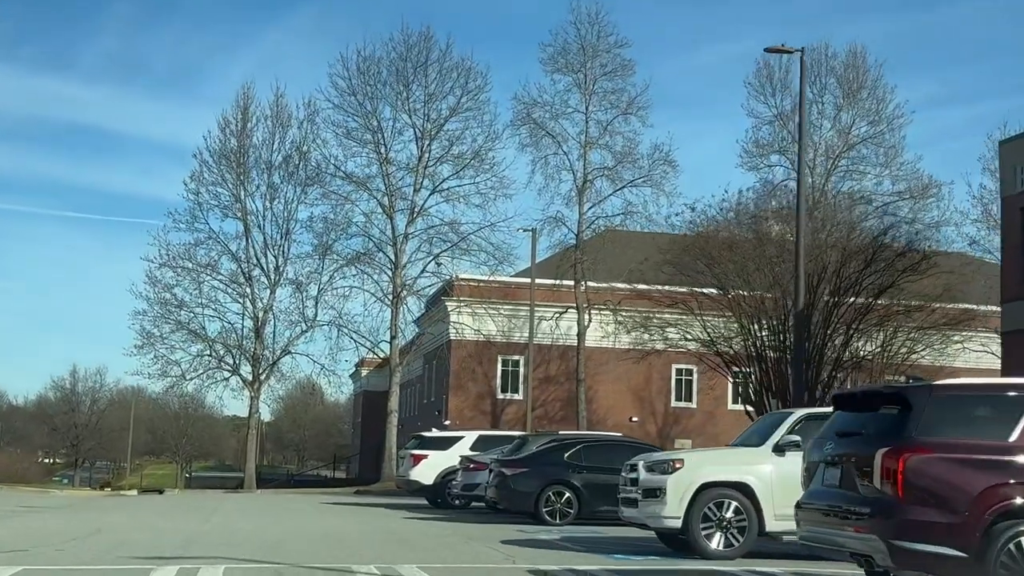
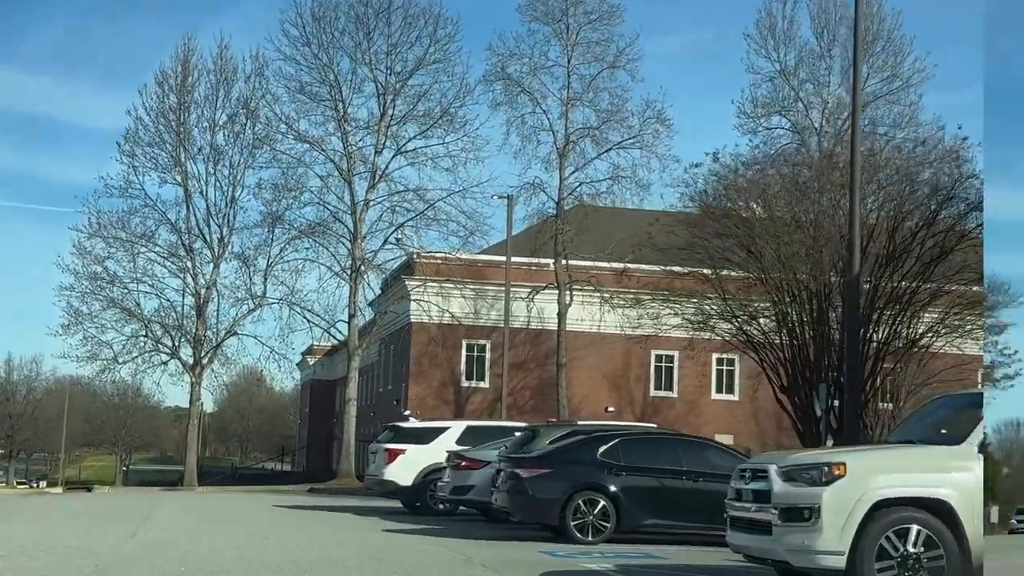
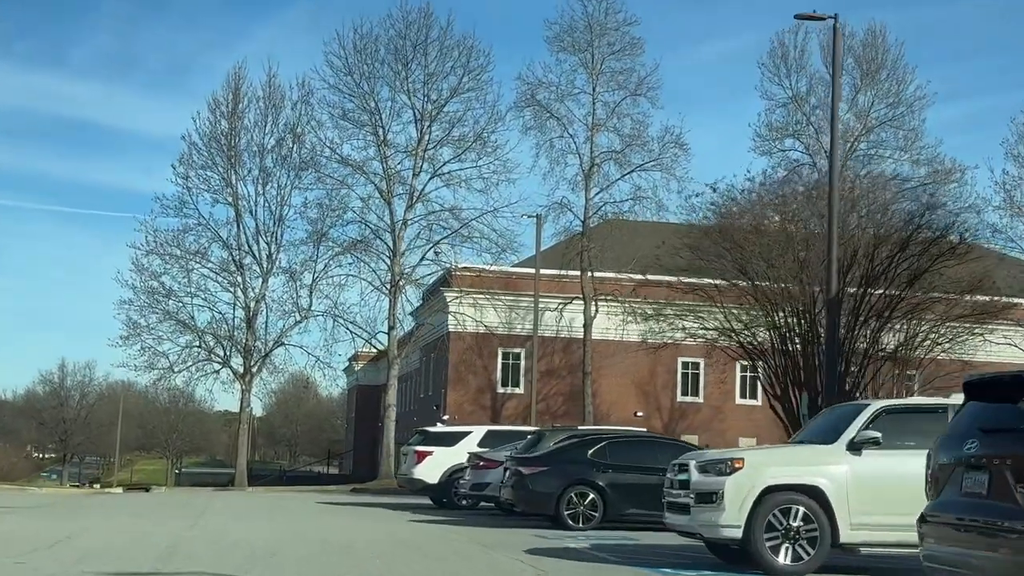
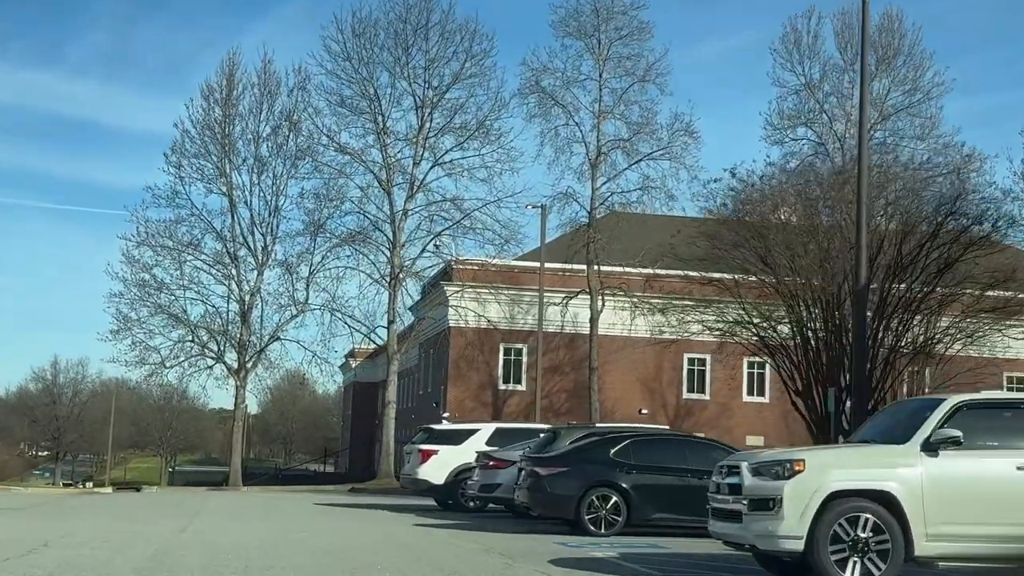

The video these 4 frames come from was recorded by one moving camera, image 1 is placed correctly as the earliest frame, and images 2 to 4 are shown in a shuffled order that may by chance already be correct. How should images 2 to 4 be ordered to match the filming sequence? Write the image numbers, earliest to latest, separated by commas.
3, 4, 2
